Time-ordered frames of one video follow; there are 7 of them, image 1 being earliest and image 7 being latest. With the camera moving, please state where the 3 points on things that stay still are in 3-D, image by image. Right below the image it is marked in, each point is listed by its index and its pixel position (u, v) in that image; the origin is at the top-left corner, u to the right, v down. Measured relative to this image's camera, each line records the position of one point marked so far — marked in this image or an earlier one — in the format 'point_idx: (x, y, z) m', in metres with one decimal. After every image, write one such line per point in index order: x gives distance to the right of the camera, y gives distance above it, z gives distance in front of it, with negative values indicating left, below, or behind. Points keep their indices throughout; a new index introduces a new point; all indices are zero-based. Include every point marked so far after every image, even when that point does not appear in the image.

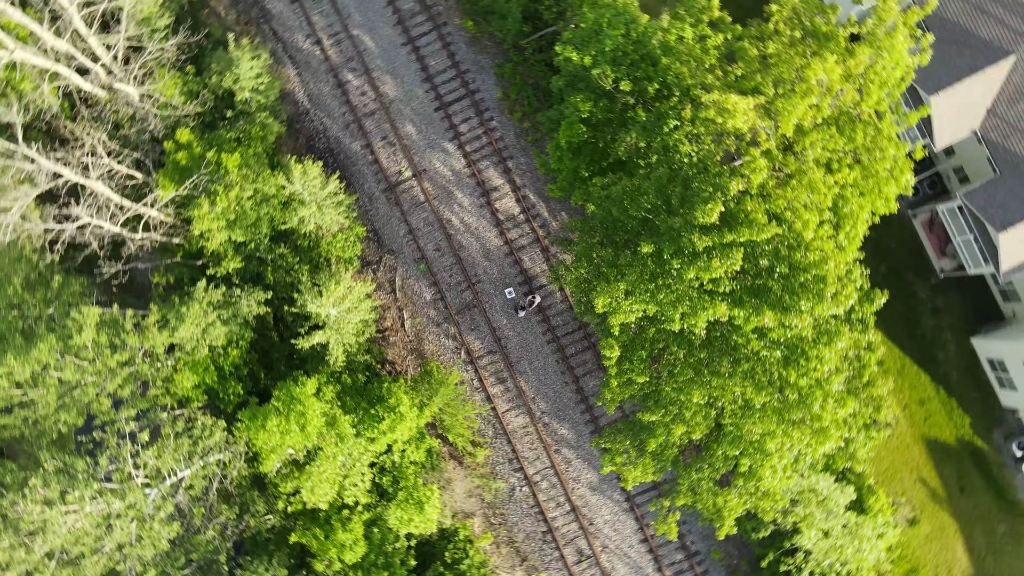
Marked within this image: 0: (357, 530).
0: (-4.1, -6.6, +20.1) m
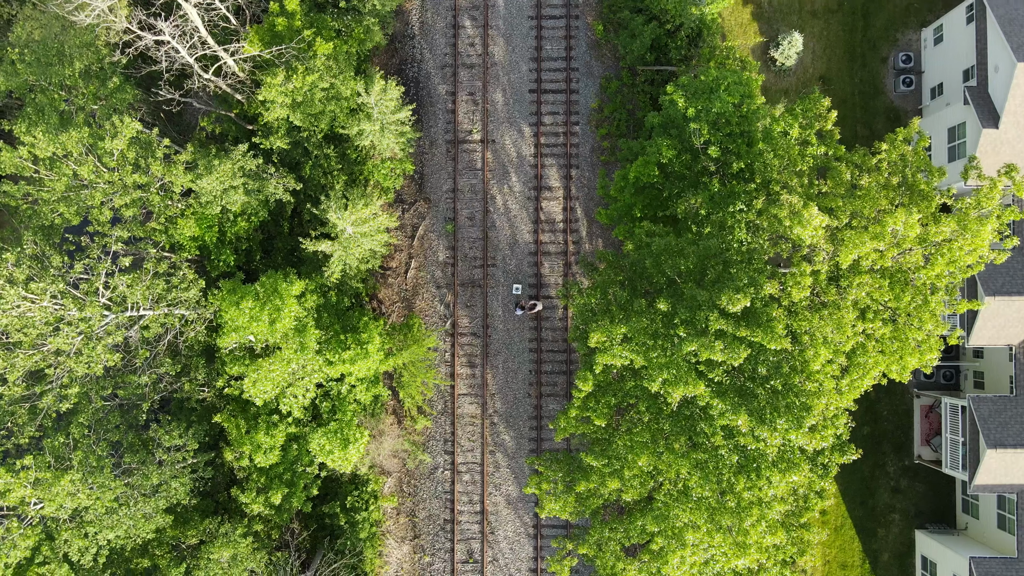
0: (-6.3, -4.1, +20.1) m
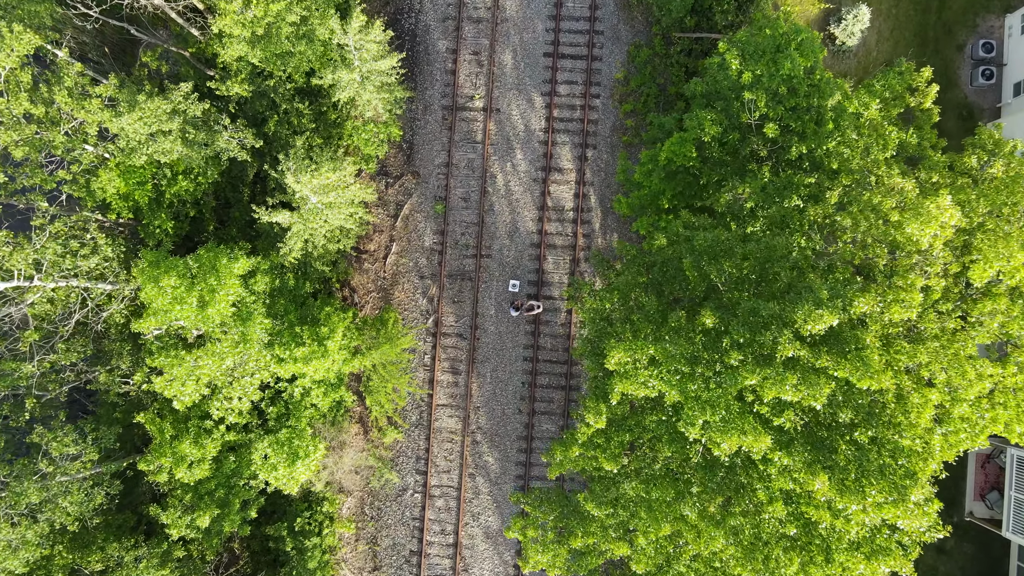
0: (-6.6, -3.6, +16.3) m
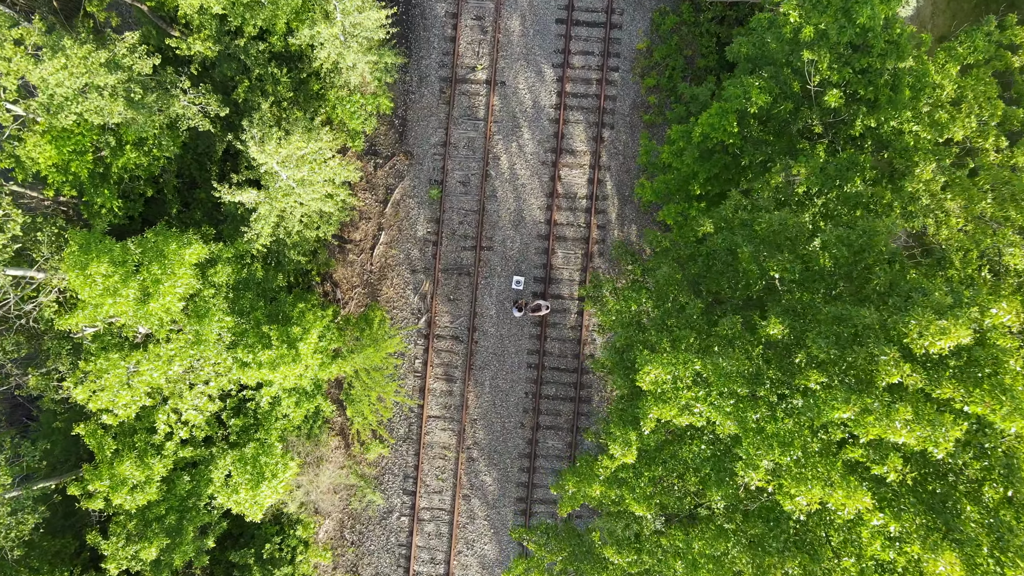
0: (-6.6, -3.4, +13.8) m
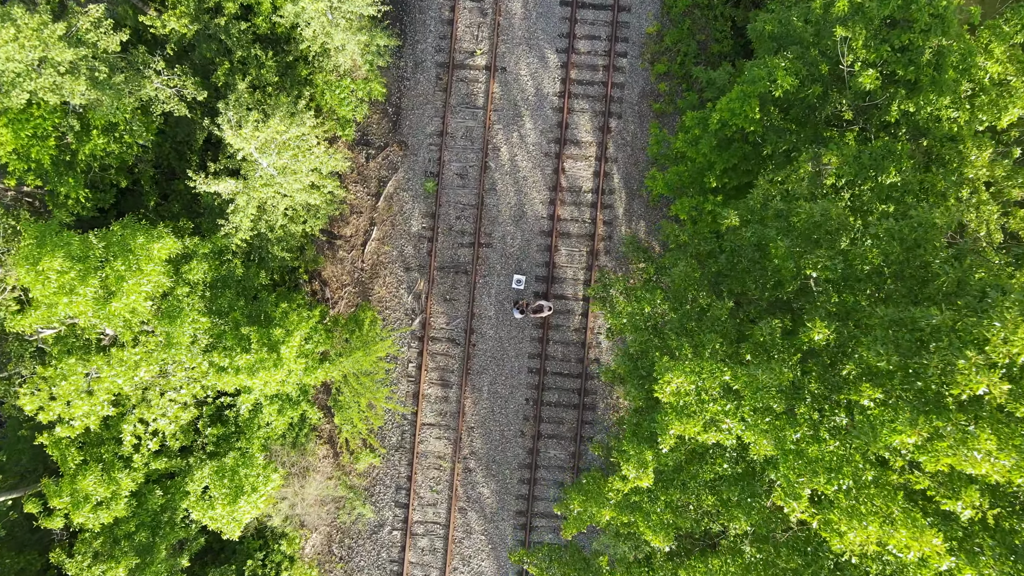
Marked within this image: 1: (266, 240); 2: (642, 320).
0: (-6.6, -3.4, +12.6) m
1: (-4.9, +1.0, +15.0) m
2: (+1.8, -0.5, +10.7) m
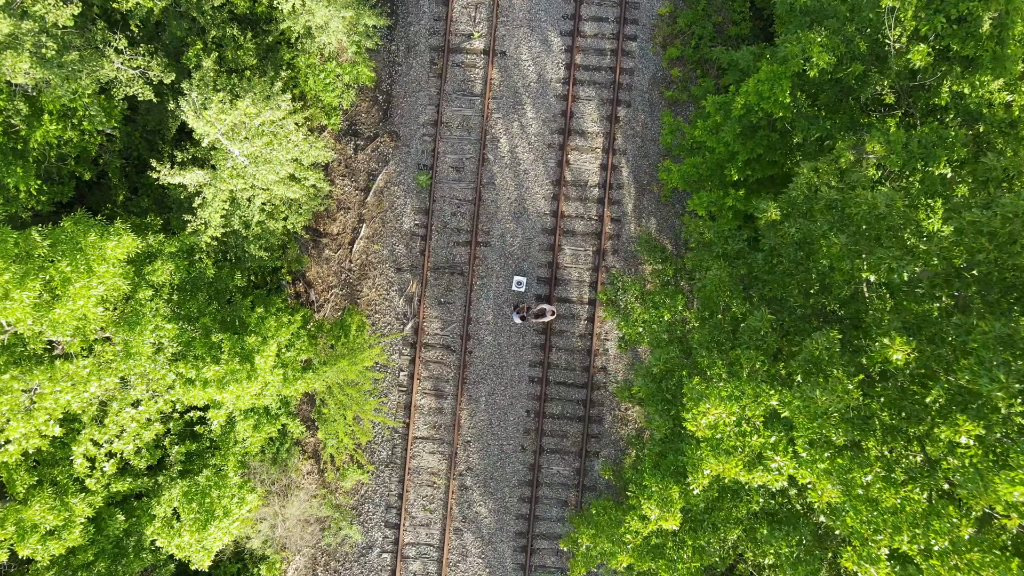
0: (-6.6, -3.4, +11.3) m
1: (-4.9, +0.9, +13.6) m
2: (+1.8, -0.5, +9.3) m
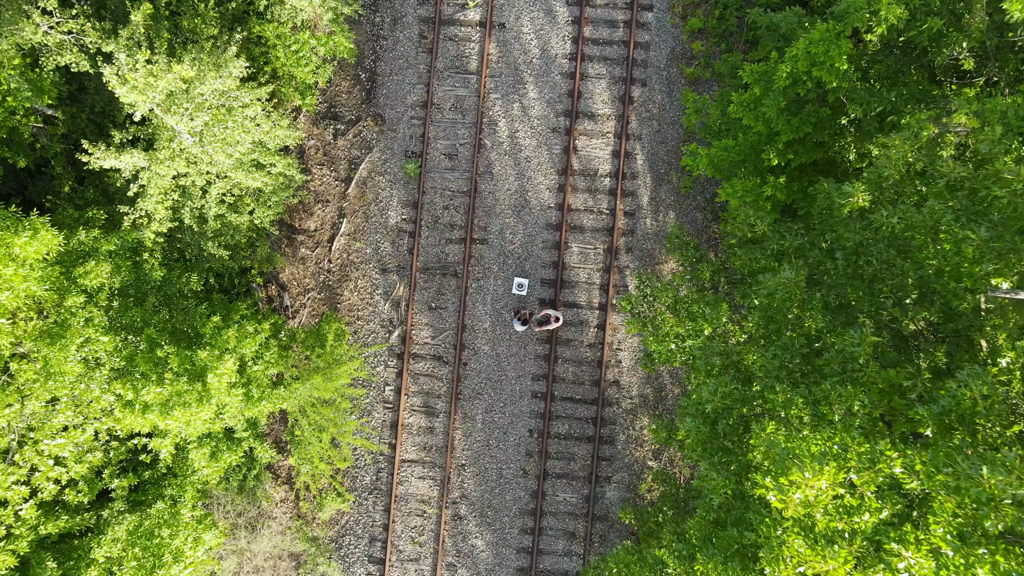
0: (-6.6, -3.5, +9.4) m
1: (-4.9, +0.9, +11.7) m
2: (+1.8, -0.6, +7.4) m
